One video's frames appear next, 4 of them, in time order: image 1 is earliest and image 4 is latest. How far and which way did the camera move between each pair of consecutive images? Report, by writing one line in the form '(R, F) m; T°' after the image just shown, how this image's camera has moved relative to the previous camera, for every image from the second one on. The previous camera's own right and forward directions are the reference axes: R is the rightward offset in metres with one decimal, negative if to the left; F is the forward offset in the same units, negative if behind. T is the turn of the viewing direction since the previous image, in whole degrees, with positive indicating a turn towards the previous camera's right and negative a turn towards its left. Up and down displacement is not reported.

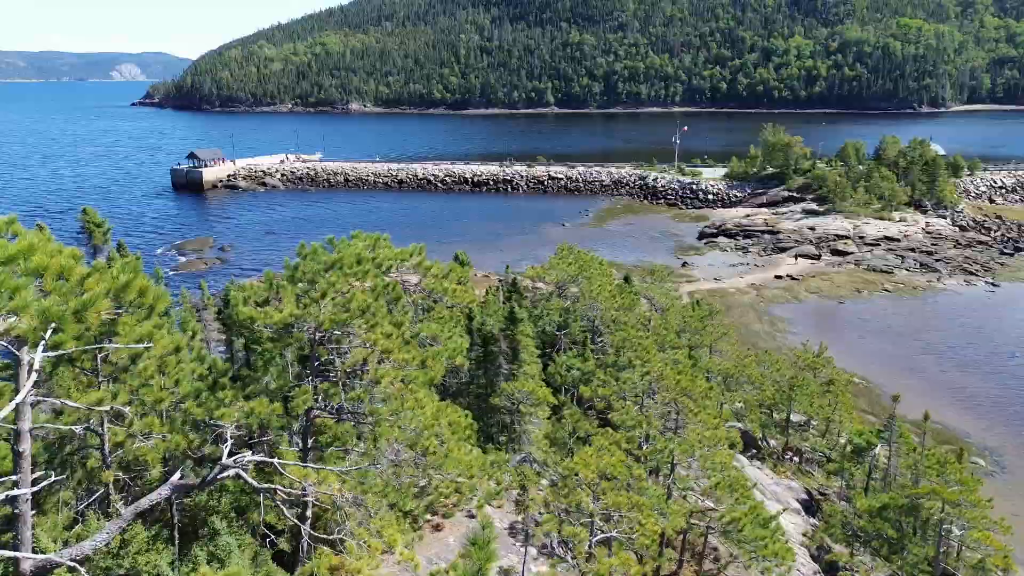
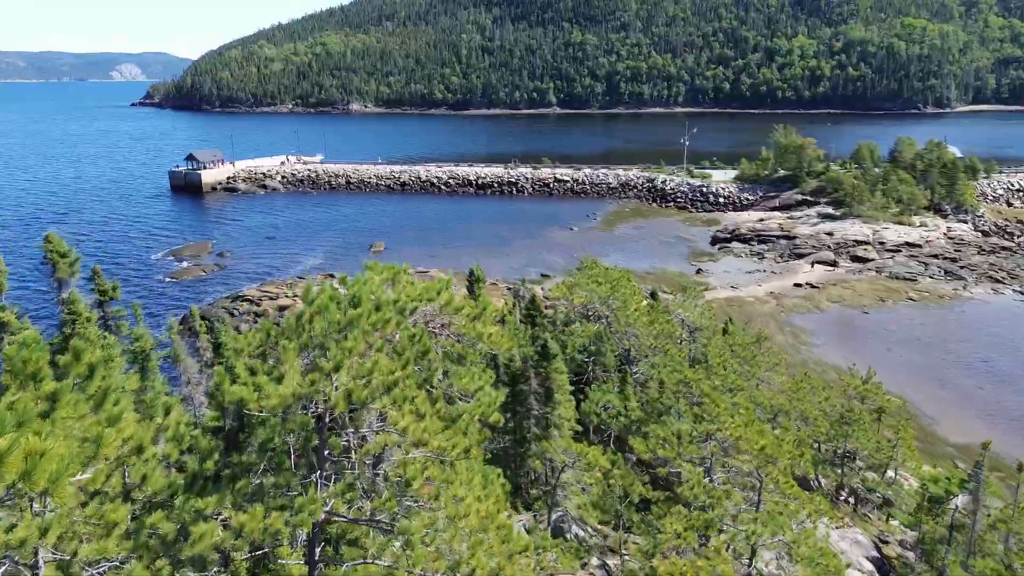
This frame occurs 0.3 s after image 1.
(-0.4, +1.9) m; 0°
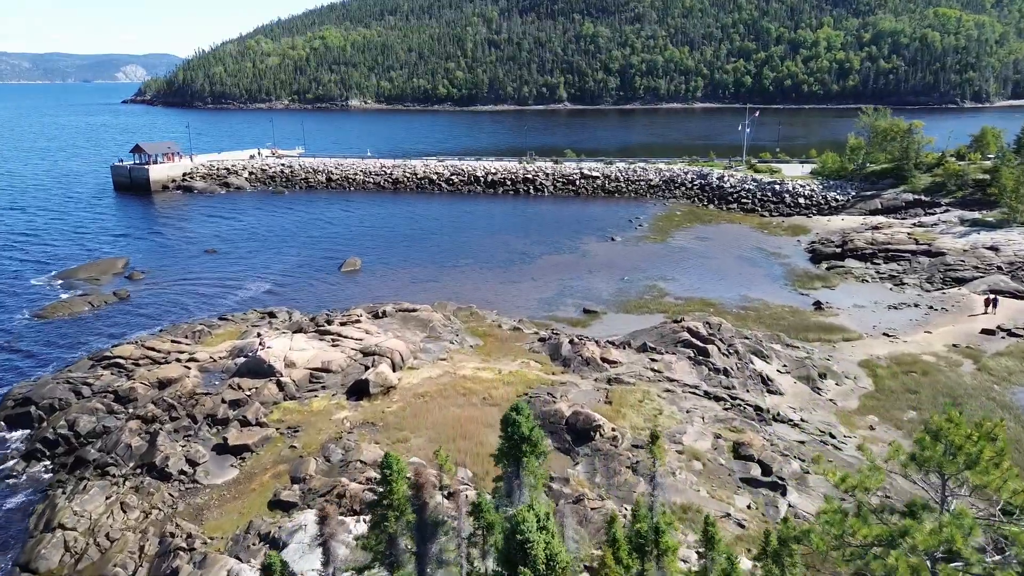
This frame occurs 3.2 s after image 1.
(-0.8, +17.8) m; 0°
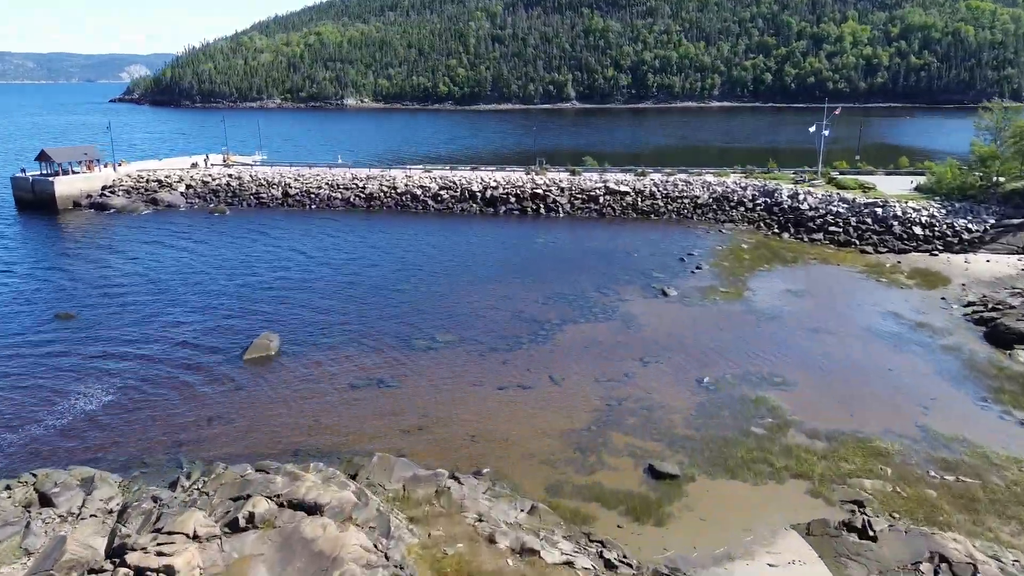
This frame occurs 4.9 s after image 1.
(0.0, +17.2) m; 0°
